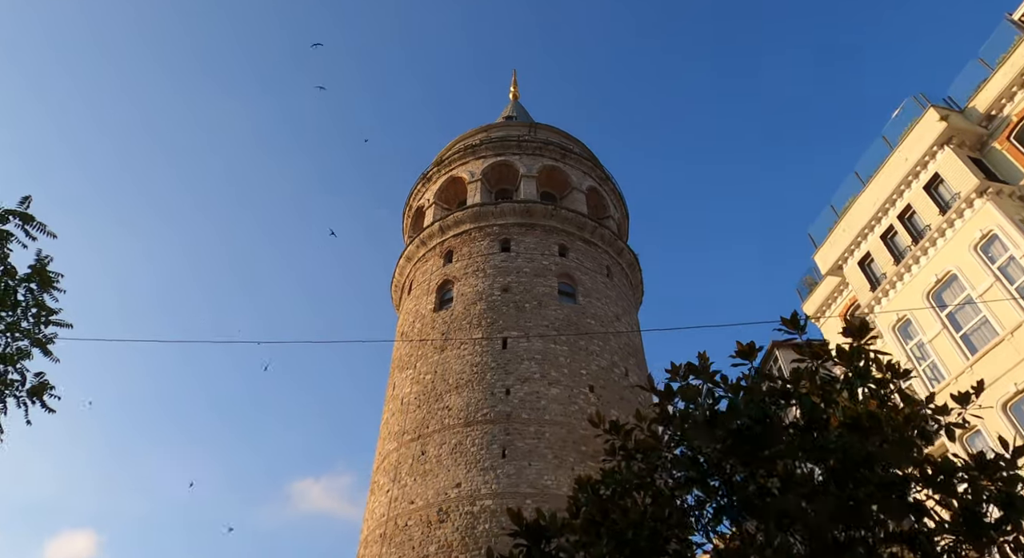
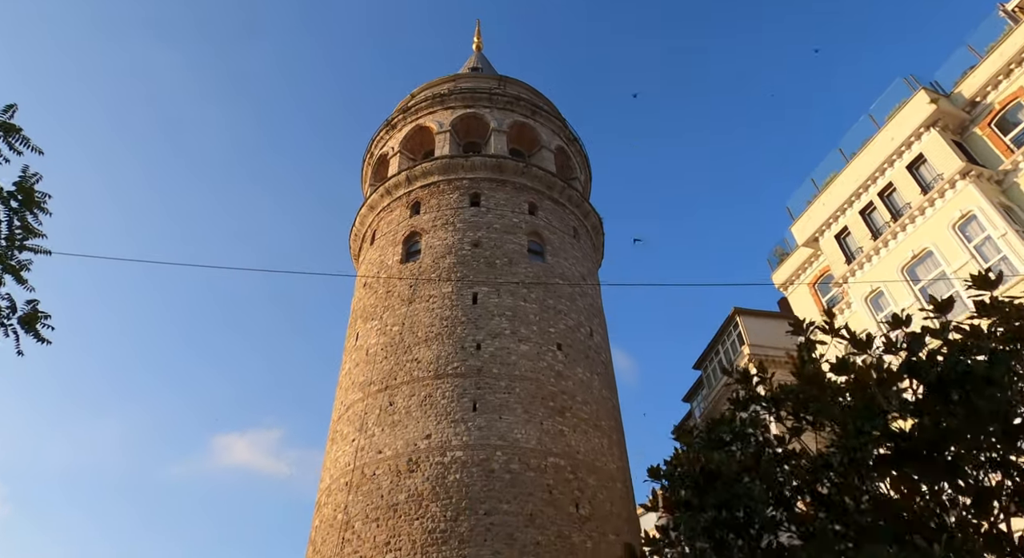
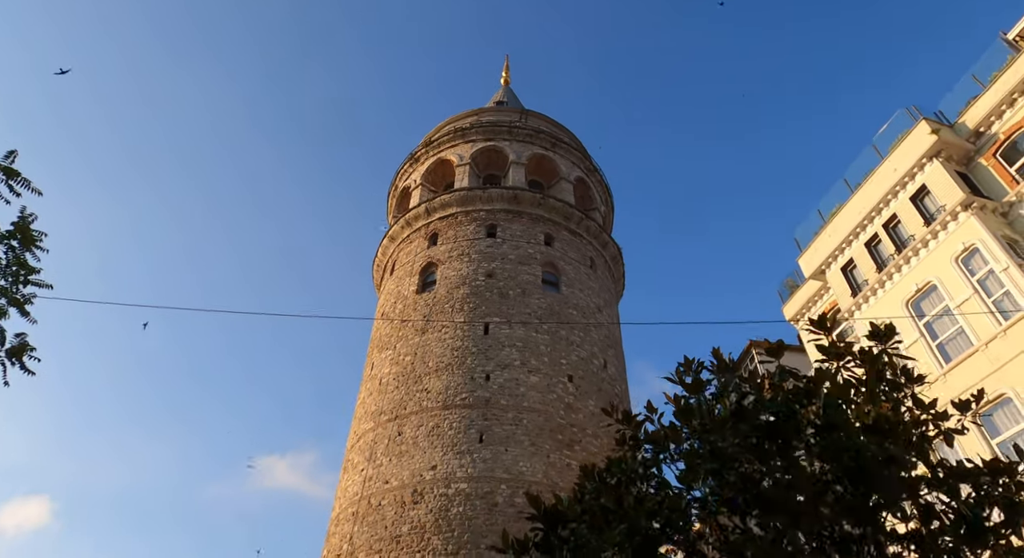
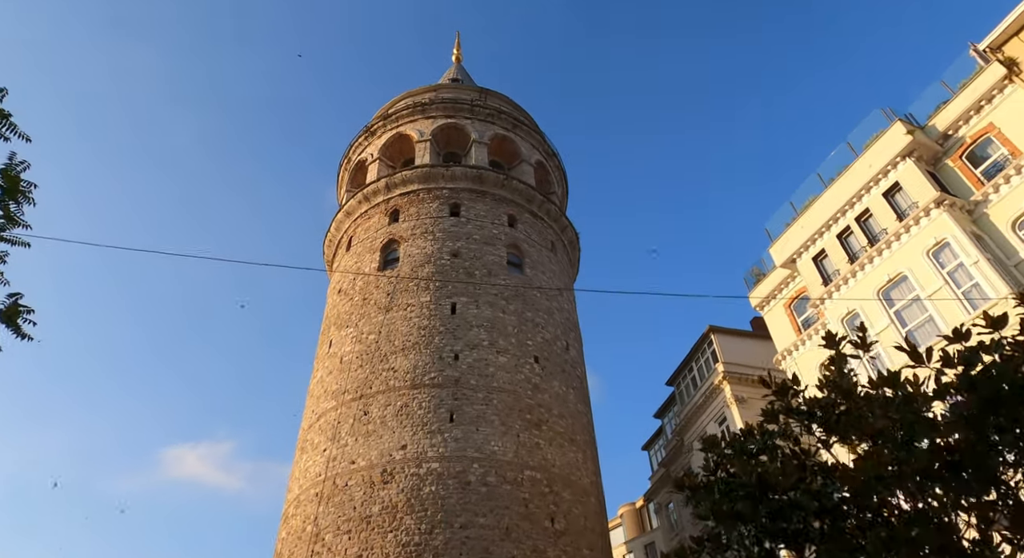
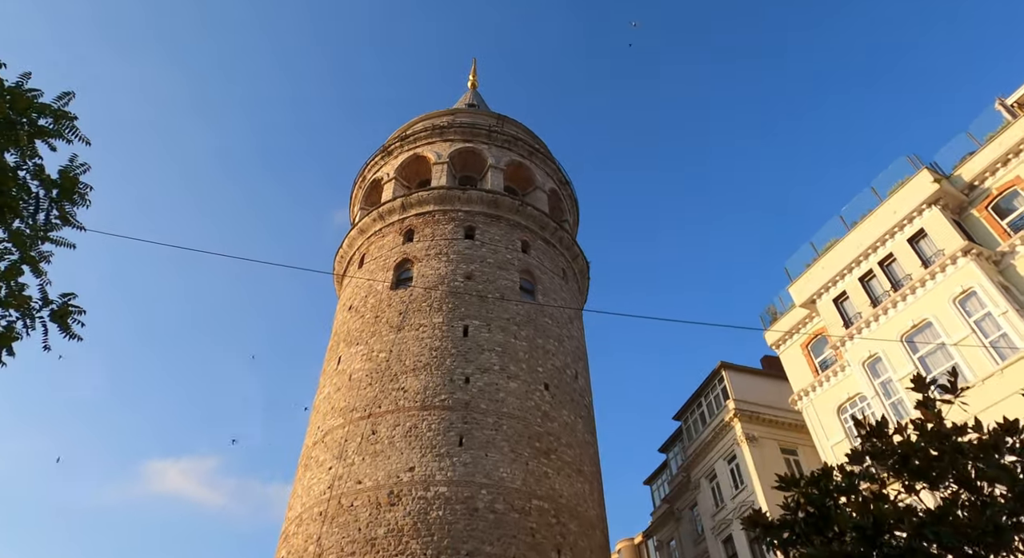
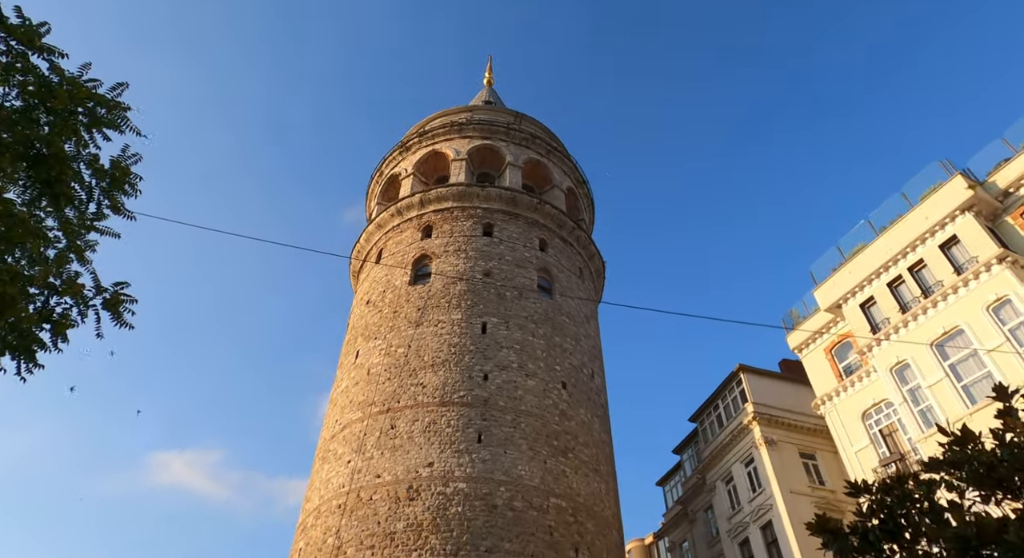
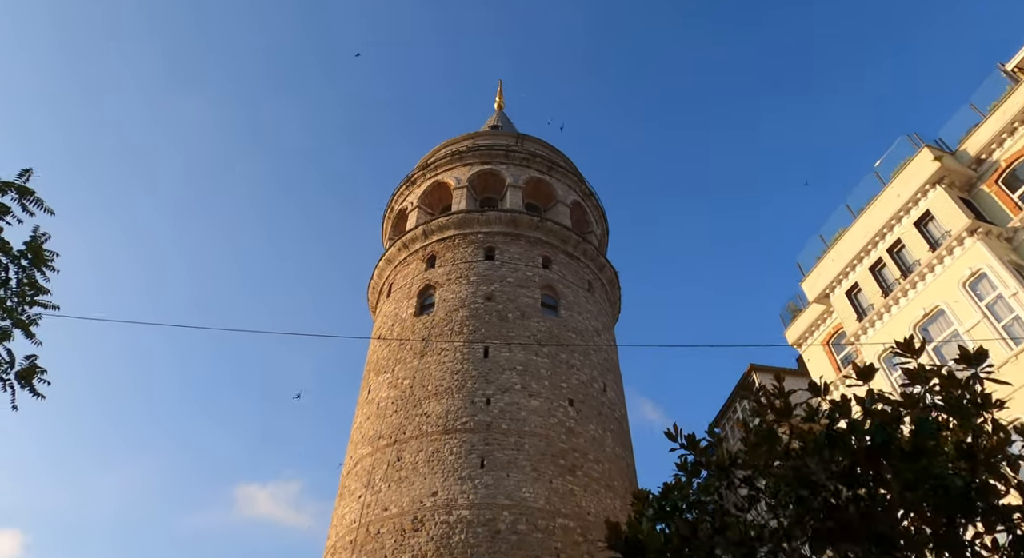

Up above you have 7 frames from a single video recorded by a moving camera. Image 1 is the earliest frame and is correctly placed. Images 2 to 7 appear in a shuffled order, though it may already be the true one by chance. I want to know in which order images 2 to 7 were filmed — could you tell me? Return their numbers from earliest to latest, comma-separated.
3, 7, 2, 4, 5, 6
